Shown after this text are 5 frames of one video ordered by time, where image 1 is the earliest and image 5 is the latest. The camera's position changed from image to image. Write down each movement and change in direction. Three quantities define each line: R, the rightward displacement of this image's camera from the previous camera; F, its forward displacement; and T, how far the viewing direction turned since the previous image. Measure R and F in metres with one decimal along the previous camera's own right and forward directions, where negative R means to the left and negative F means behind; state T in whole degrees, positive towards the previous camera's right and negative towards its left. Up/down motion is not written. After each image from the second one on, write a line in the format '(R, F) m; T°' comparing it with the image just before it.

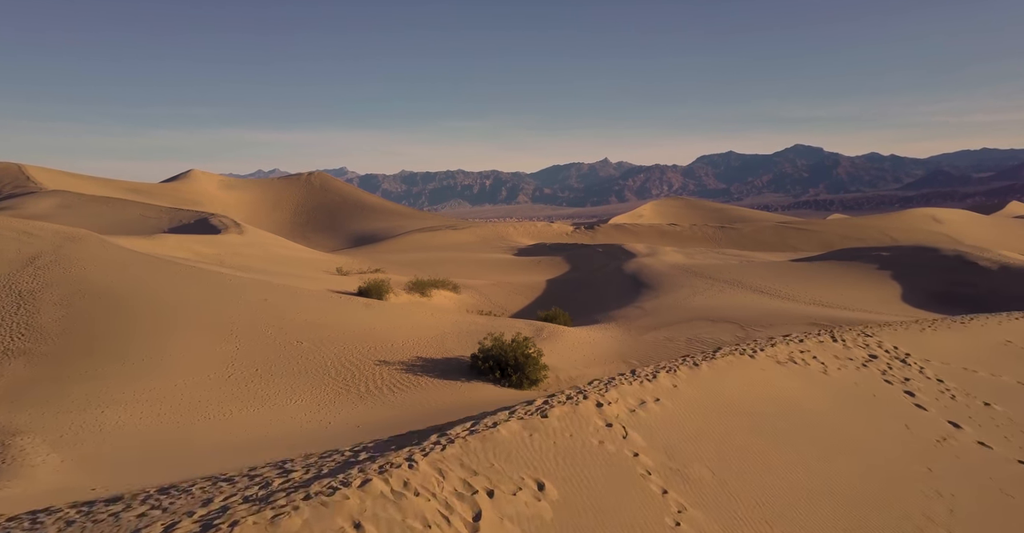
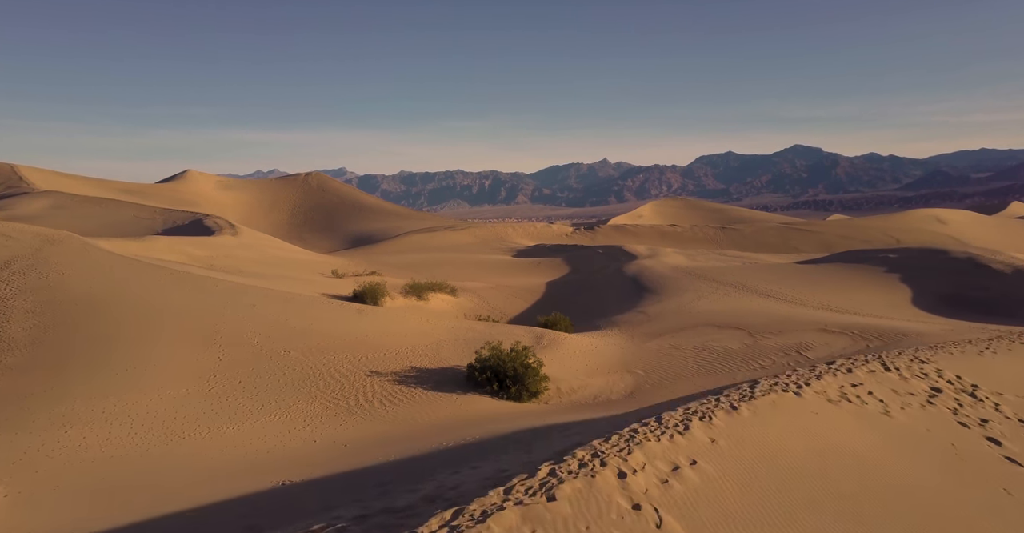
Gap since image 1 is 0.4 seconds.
(0.0, +0.5) m; 0°
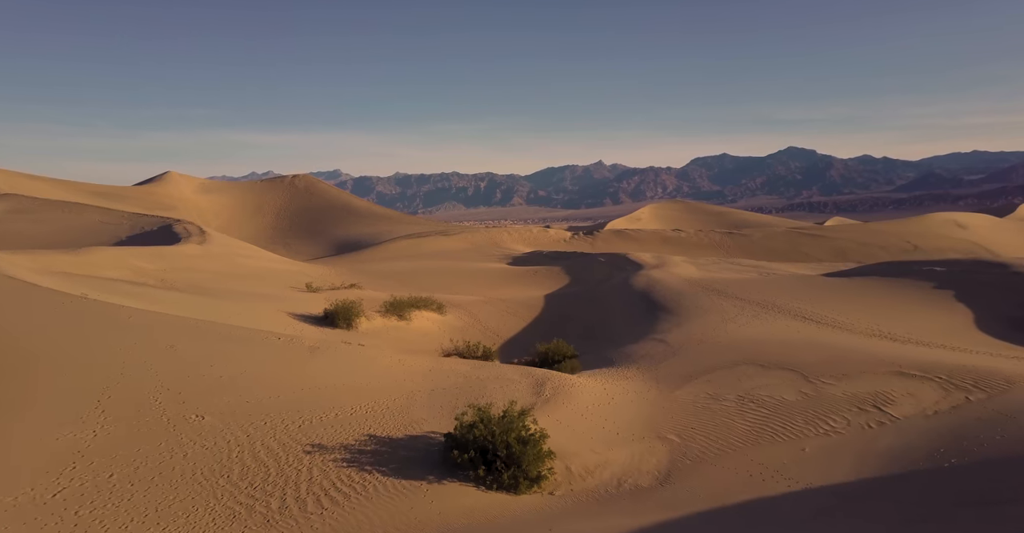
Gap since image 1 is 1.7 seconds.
(0.0, +2.4) m; 0°
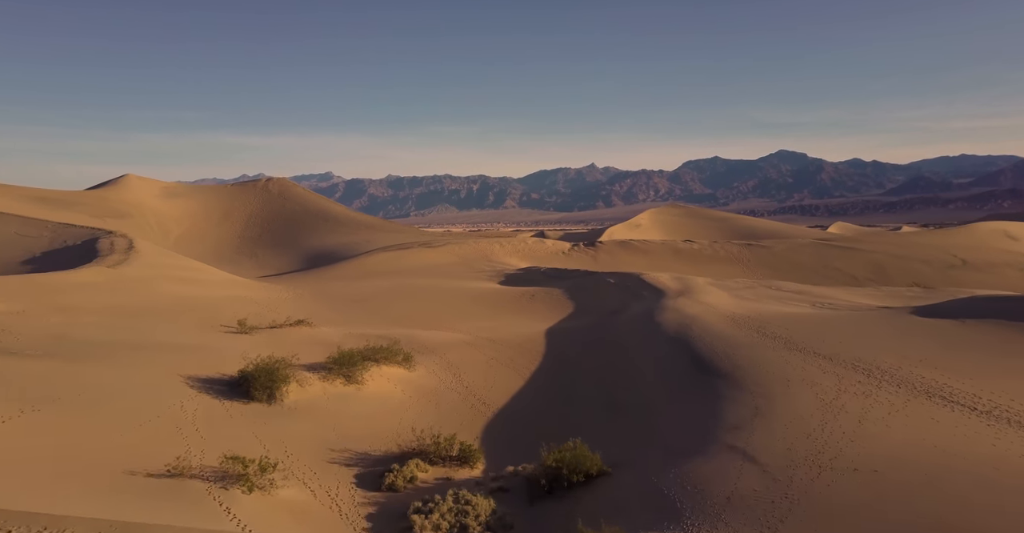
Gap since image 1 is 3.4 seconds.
(0.0, +4.9) m; +1°
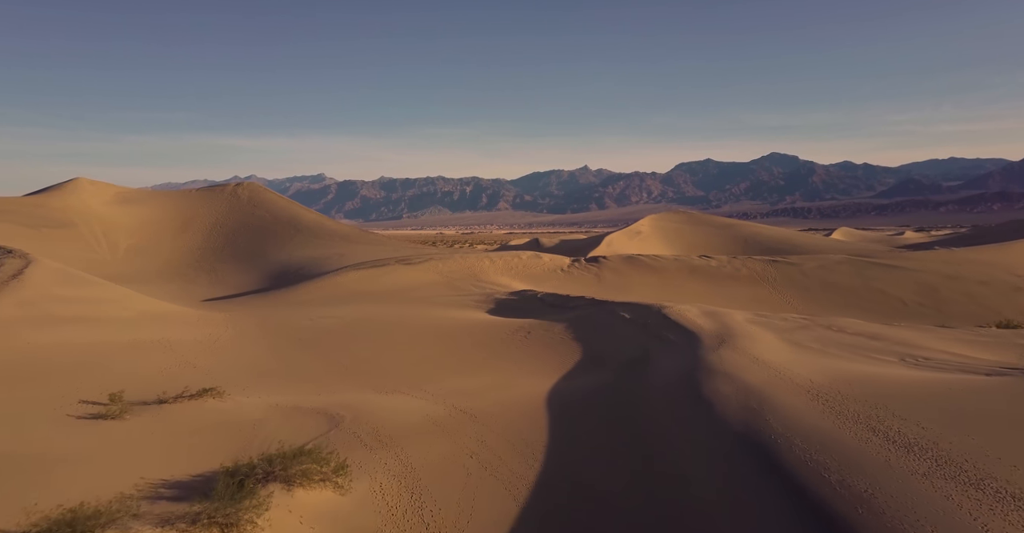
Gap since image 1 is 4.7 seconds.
(+0.1, +5.0) m; +1°
